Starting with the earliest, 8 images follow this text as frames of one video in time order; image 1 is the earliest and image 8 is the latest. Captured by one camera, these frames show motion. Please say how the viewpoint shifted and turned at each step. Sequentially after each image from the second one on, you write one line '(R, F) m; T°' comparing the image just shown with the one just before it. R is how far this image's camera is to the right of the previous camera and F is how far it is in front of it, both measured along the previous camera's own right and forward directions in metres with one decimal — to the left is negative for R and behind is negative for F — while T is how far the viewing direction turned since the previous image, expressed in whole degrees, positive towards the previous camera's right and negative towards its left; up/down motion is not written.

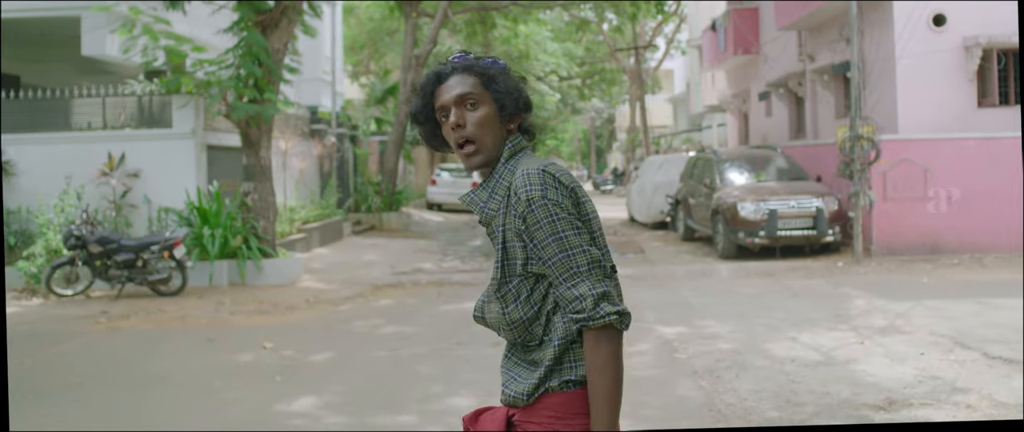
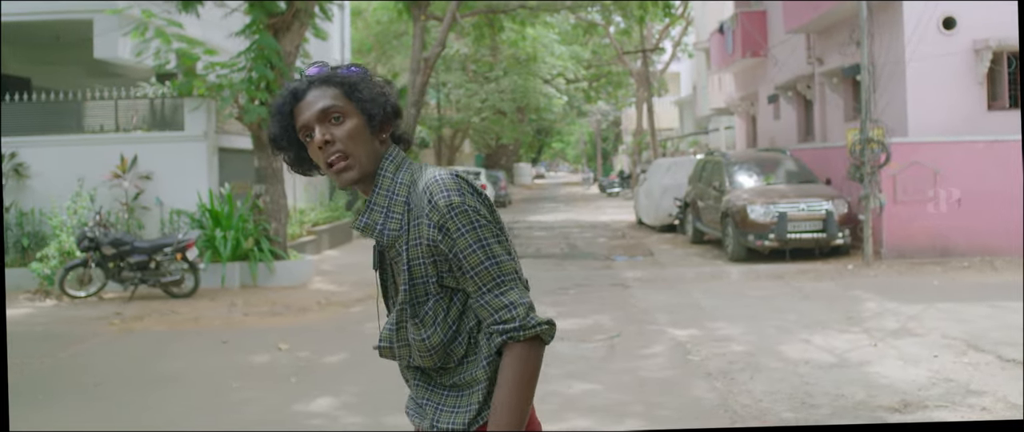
(-0.1, 0.0) m; 0°
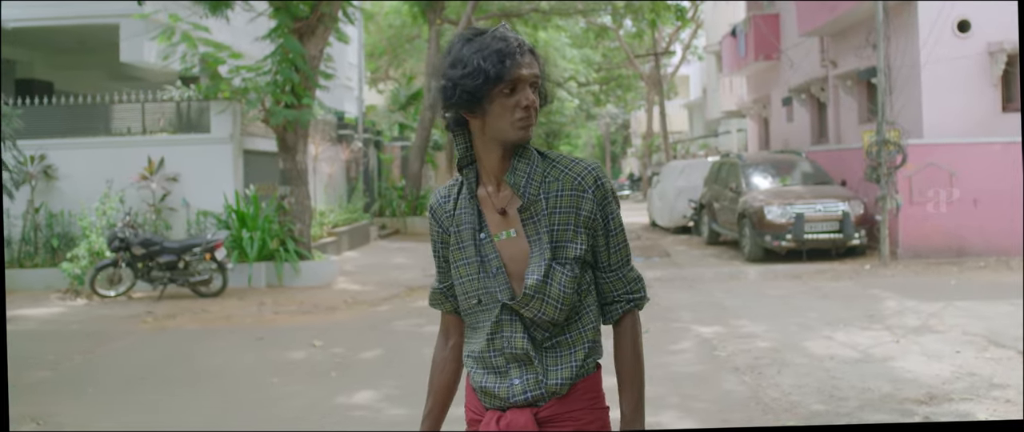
(-0.2, -0.2) m; 0°
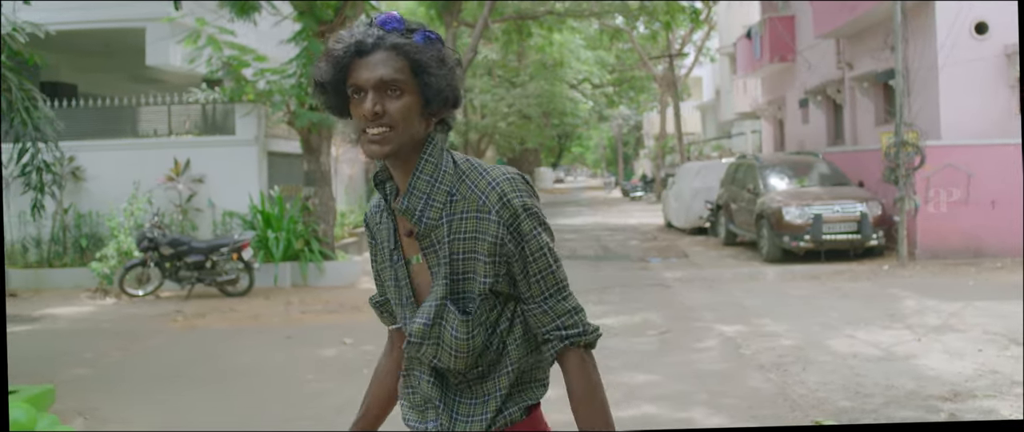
(-0.1, -0.1) m; -1°
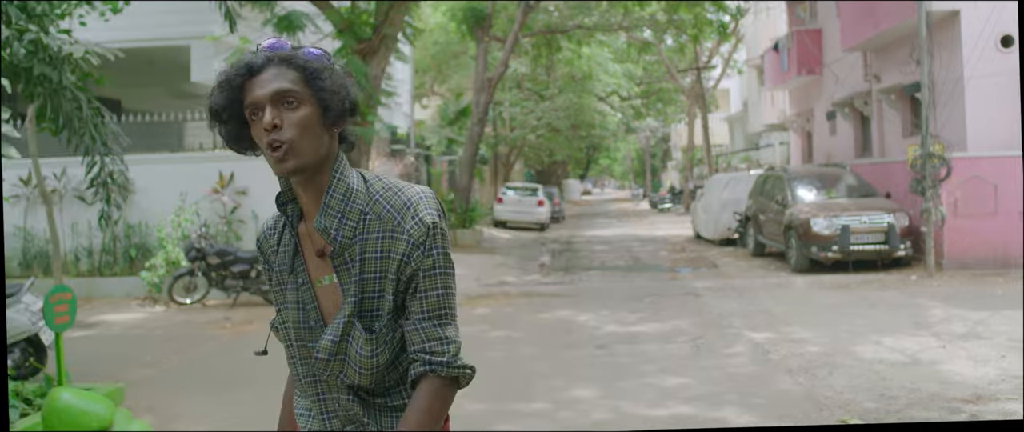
(-0.1, -0.3) m; -2°
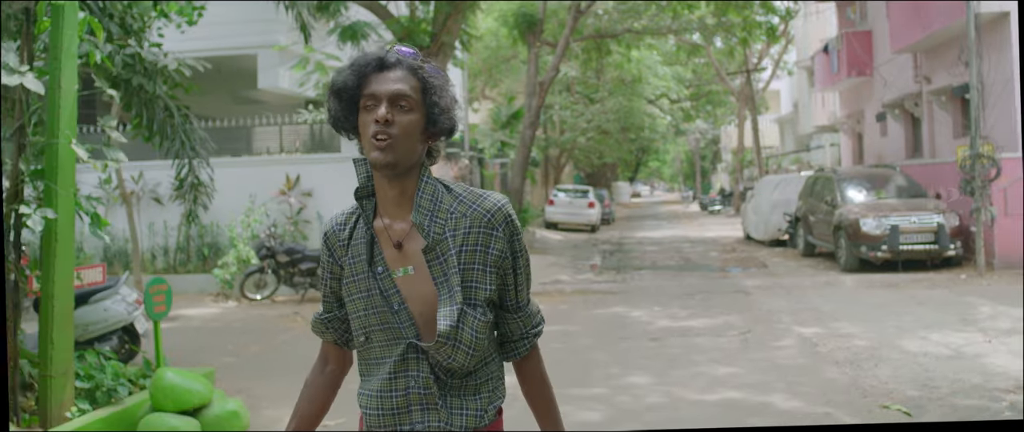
(-0.1, -0.4) m; -3°
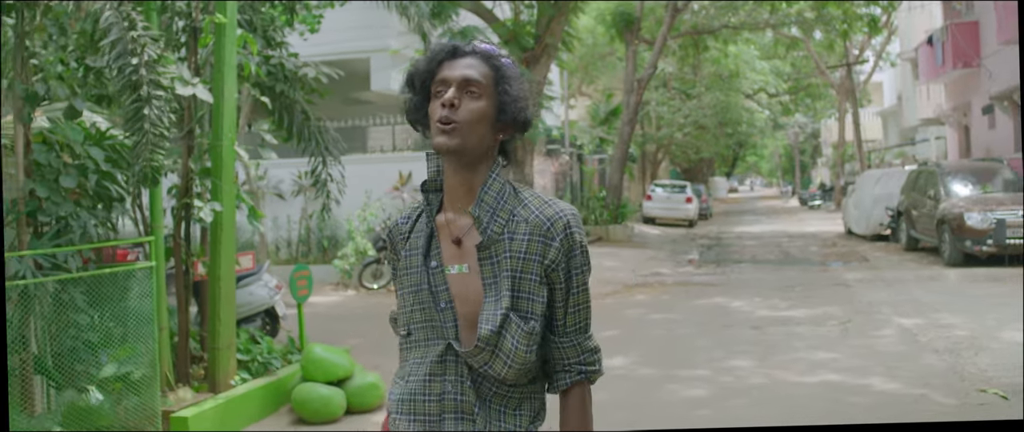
(-0.1, -0.5) m; -6°
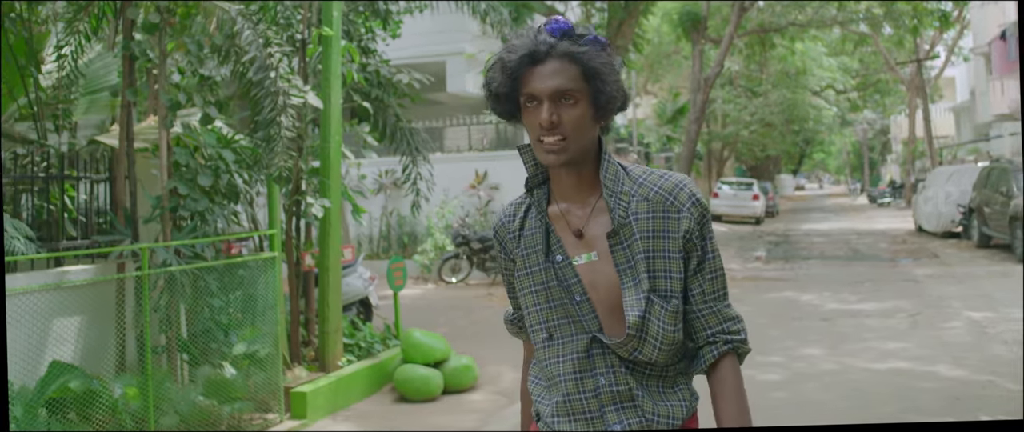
(-0.2, -0.5) m; -4°
